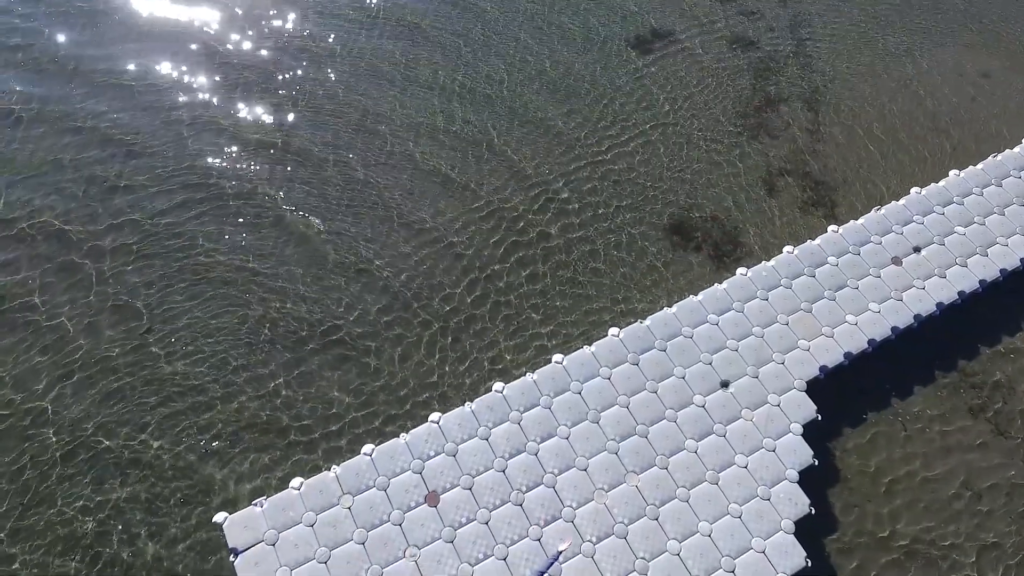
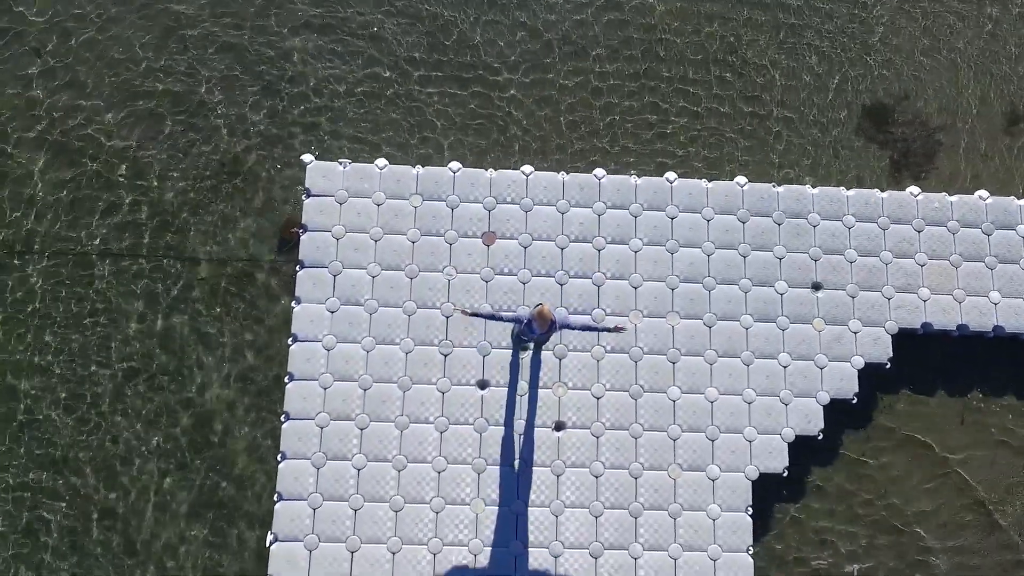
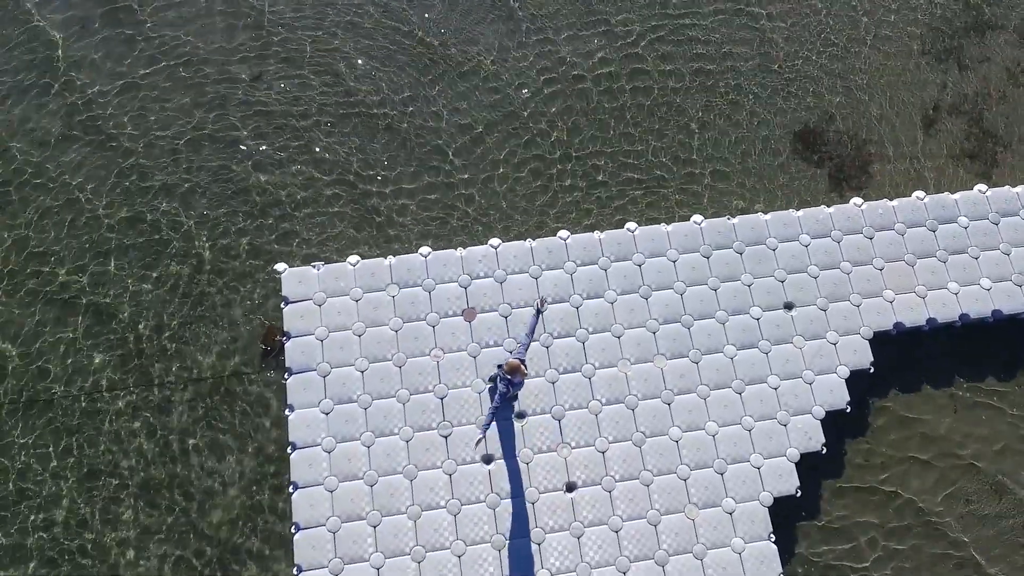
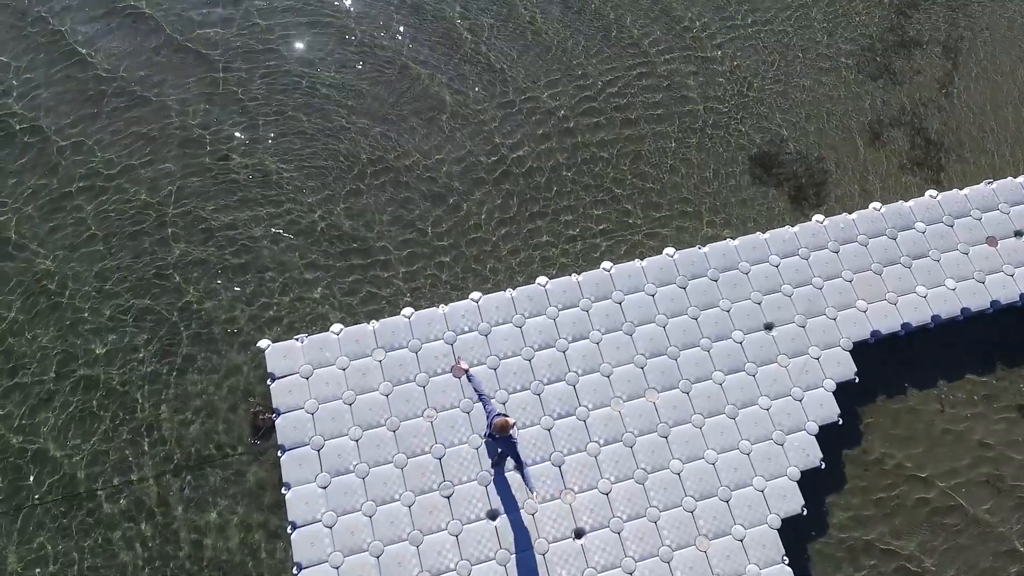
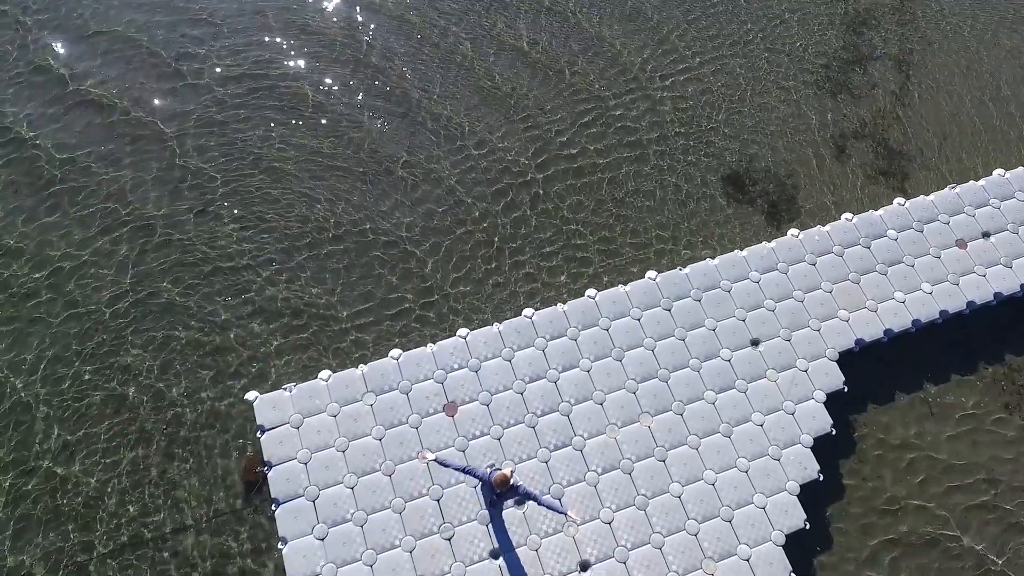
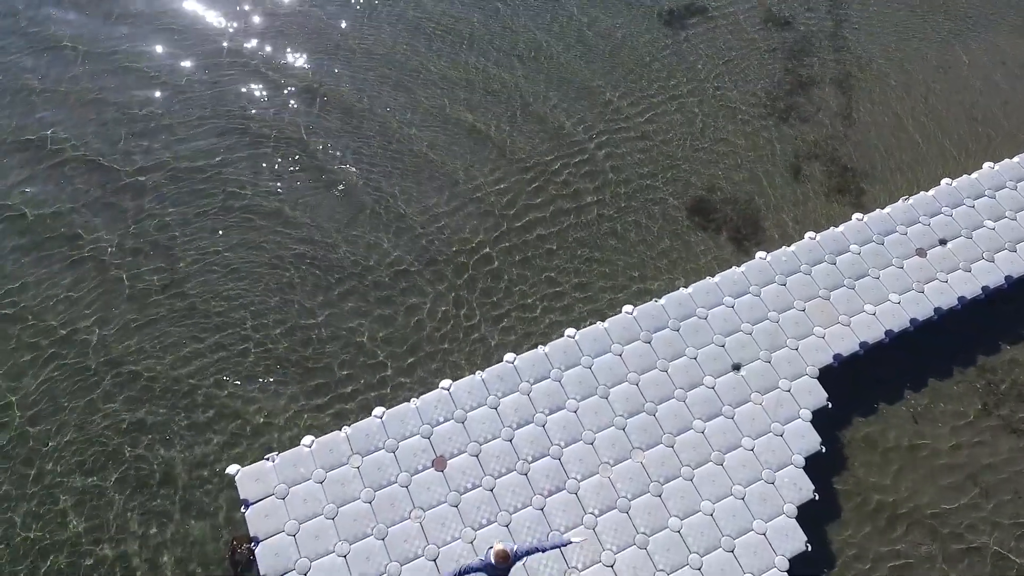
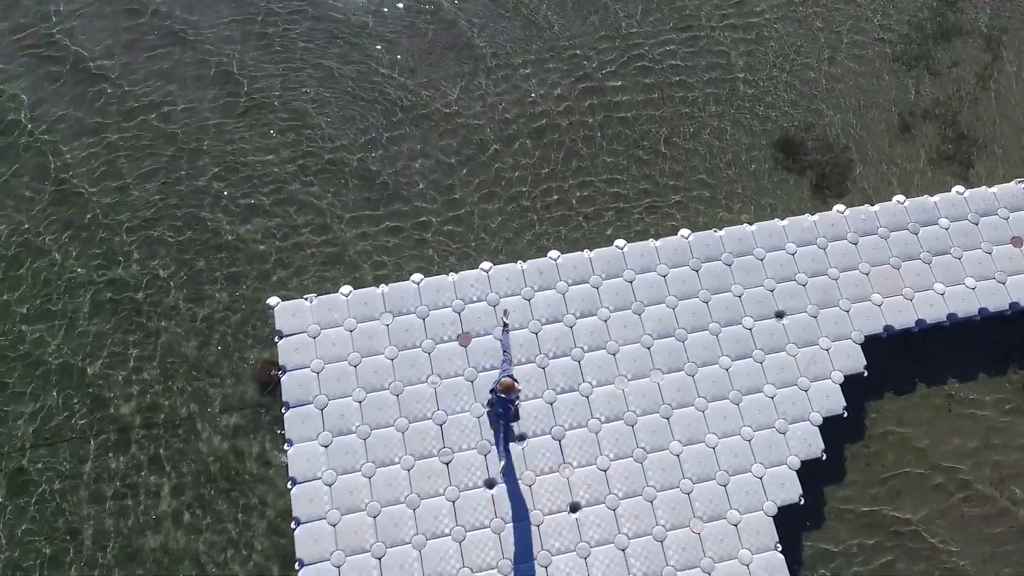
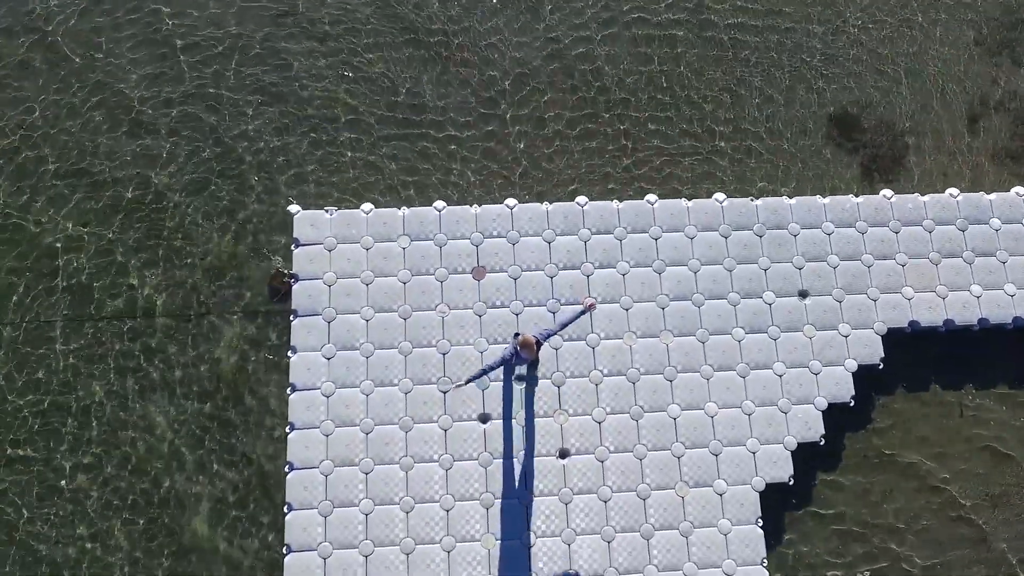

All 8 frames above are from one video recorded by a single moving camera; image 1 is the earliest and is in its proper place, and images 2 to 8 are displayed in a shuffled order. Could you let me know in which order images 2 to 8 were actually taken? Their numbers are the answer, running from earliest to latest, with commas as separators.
6, 5, 4, 7, 3, 8, 2
